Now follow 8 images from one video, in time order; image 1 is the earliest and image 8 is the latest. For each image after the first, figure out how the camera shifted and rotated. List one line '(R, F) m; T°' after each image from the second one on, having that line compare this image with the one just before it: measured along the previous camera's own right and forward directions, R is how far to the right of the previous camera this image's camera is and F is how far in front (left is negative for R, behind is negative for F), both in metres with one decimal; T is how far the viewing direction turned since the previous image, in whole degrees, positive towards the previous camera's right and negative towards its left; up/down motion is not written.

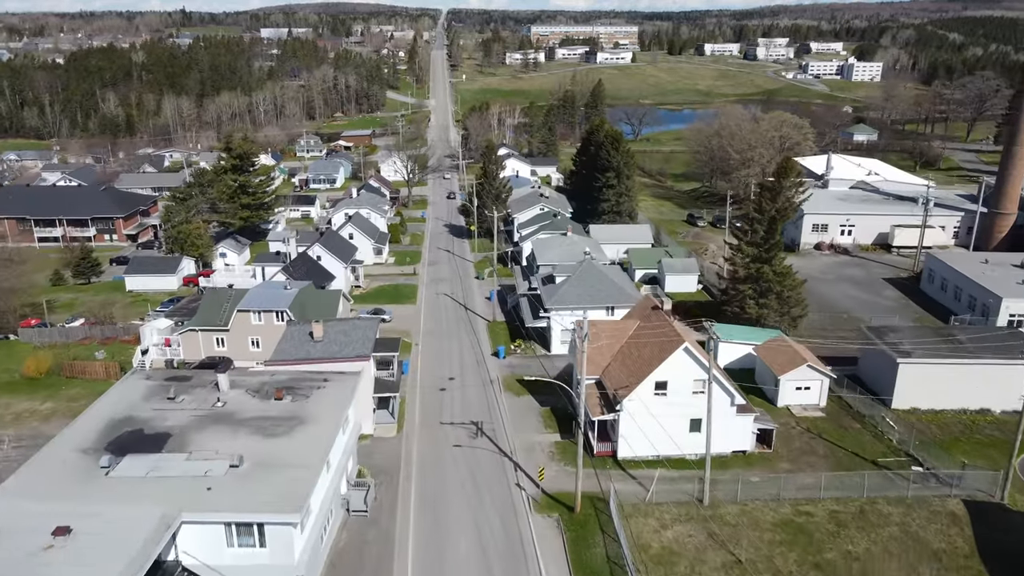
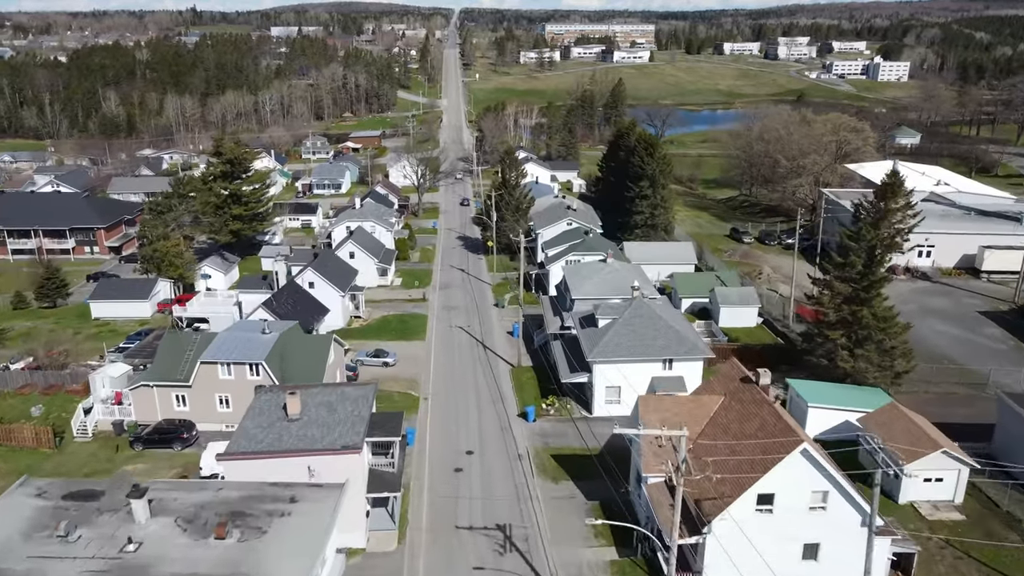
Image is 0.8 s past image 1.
(-0.8, +6.7) m; -1°
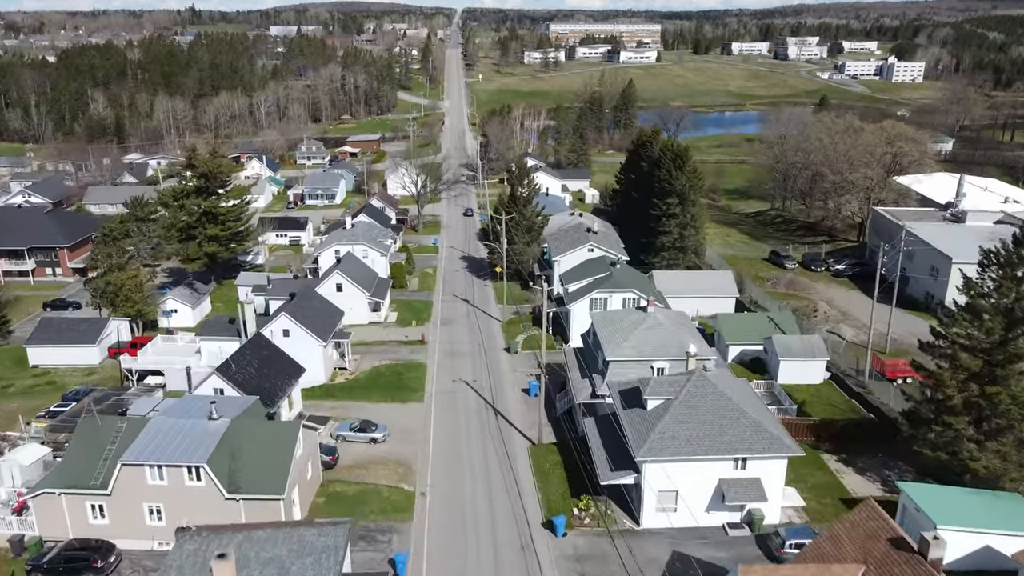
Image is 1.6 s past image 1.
(-0.6, +6.4) m; 0°
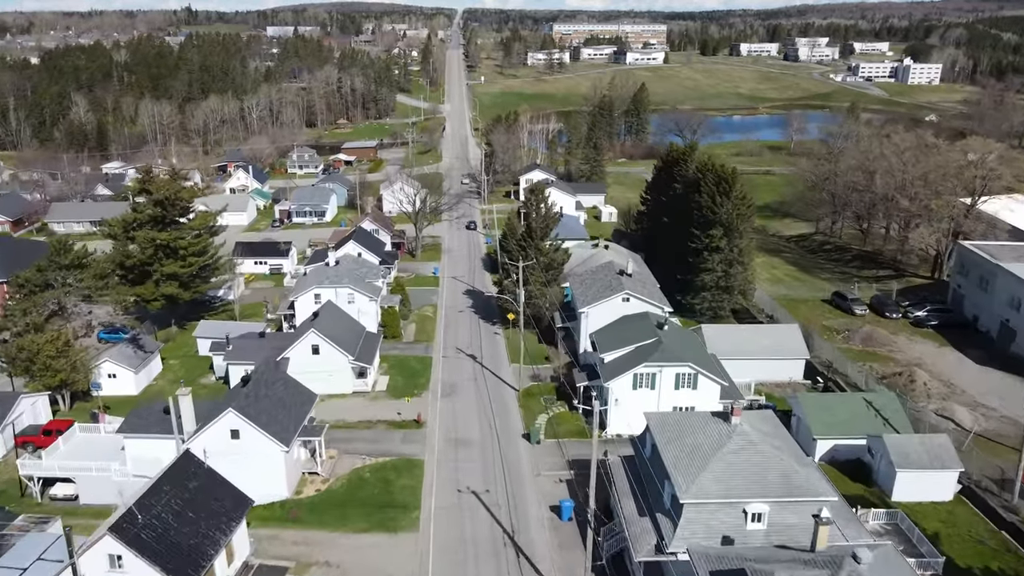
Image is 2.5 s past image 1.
(-0.8, +7.8) m; 0°
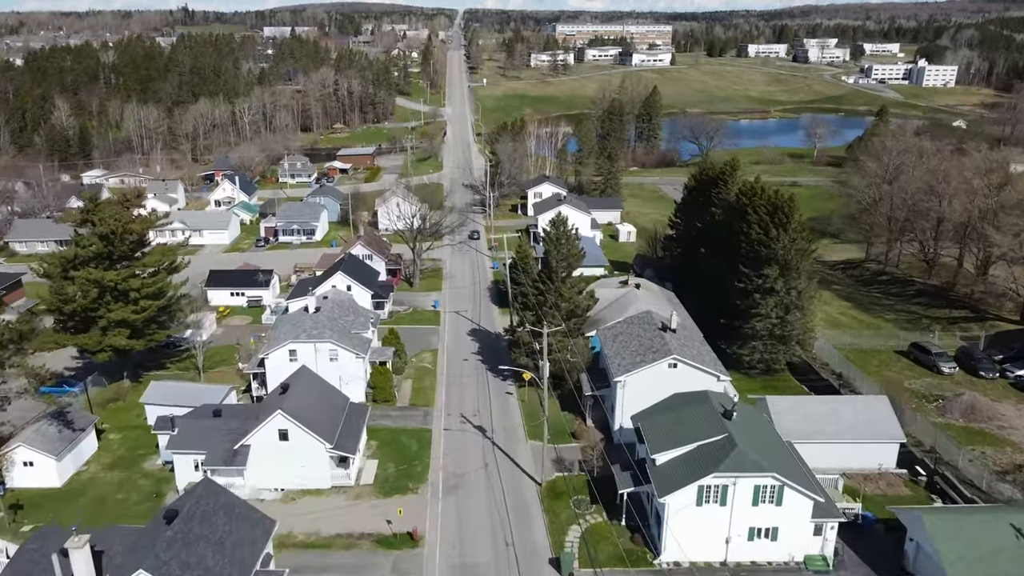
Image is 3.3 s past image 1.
(-0.7, +6.8) m; 0°
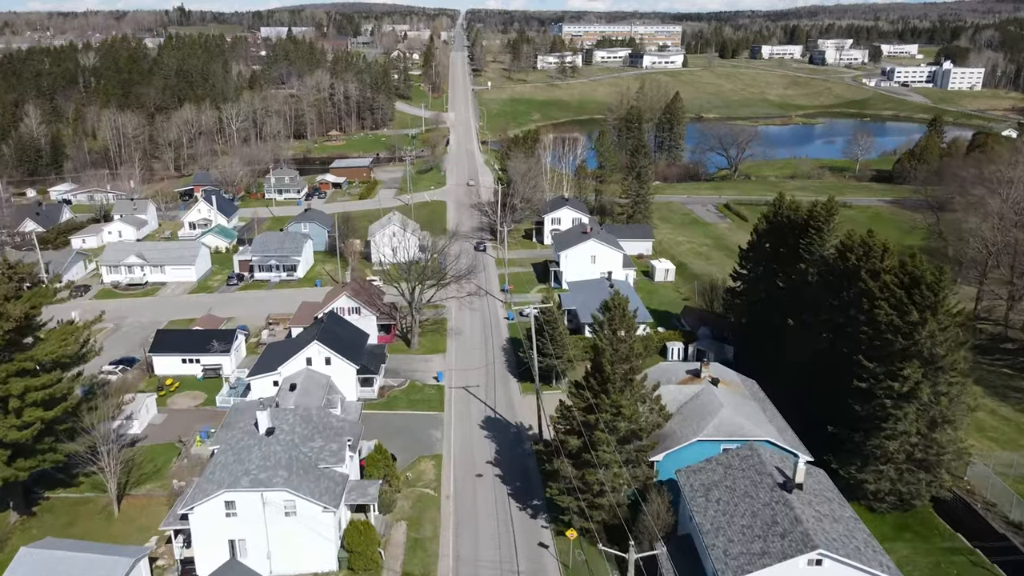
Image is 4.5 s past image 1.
(-1.1, +10.1) m; 0°
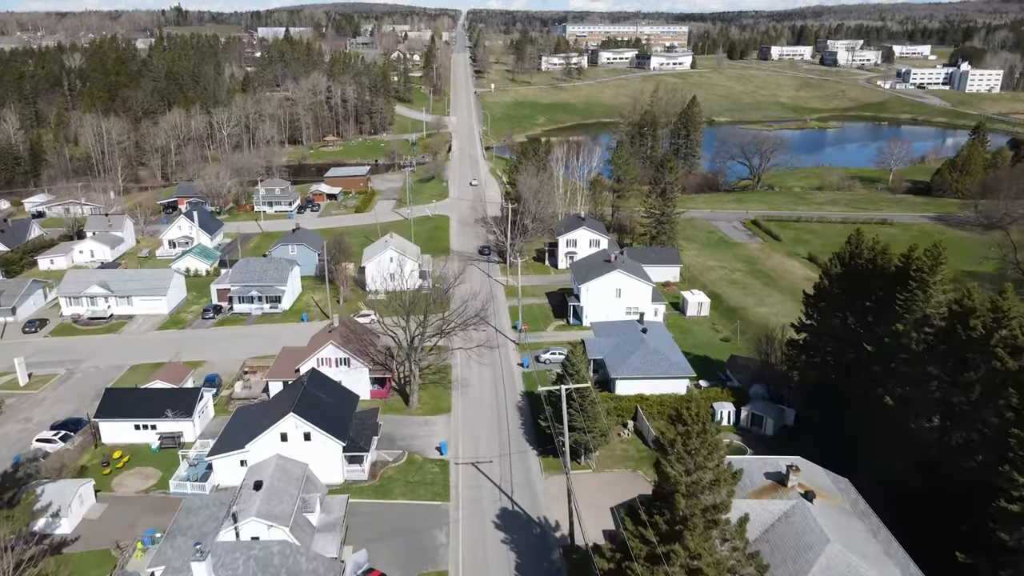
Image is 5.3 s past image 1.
(-0.8, +6.7) m; 0°
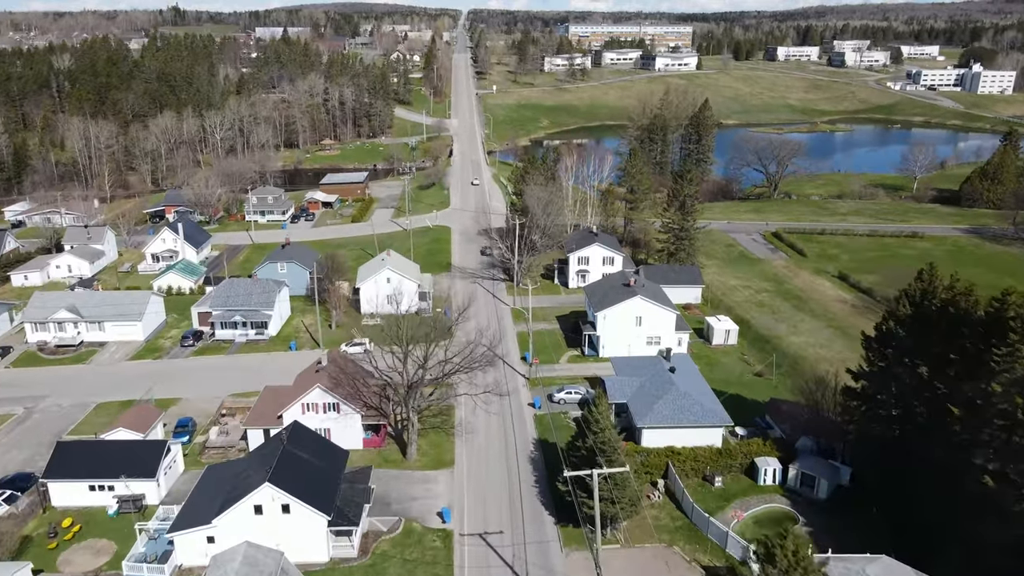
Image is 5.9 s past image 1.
(-0.5, +4.5) m; 0°
